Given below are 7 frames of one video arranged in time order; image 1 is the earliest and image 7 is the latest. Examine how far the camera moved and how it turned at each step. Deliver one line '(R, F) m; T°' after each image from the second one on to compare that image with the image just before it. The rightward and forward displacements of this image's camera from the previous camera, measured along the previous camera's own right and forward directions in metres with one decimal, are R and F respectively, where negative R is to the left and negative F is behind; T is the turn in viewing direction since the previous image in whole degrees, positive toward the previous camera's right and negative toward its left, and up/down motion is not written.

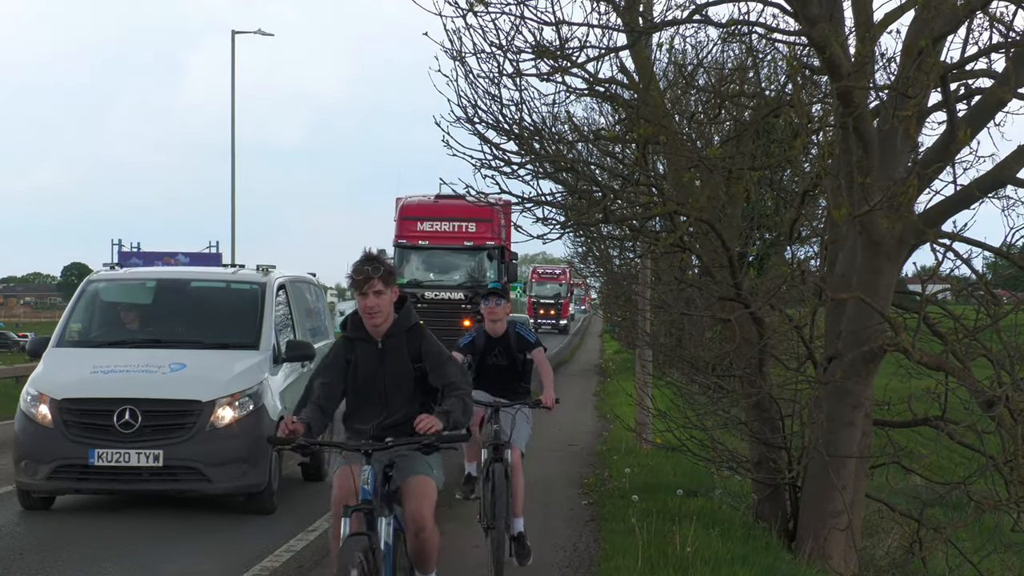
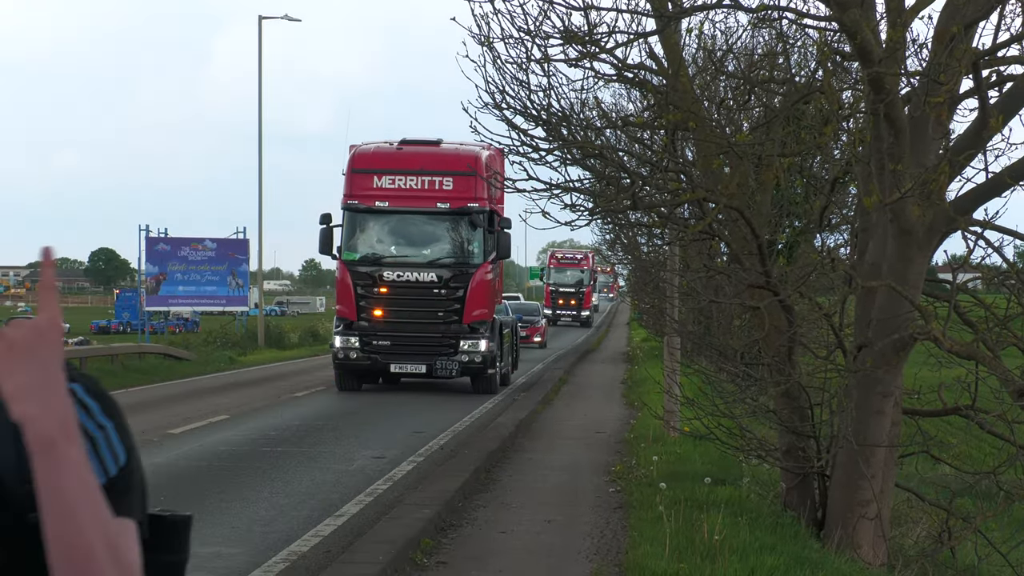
(0.0, 0.0) m; -1°
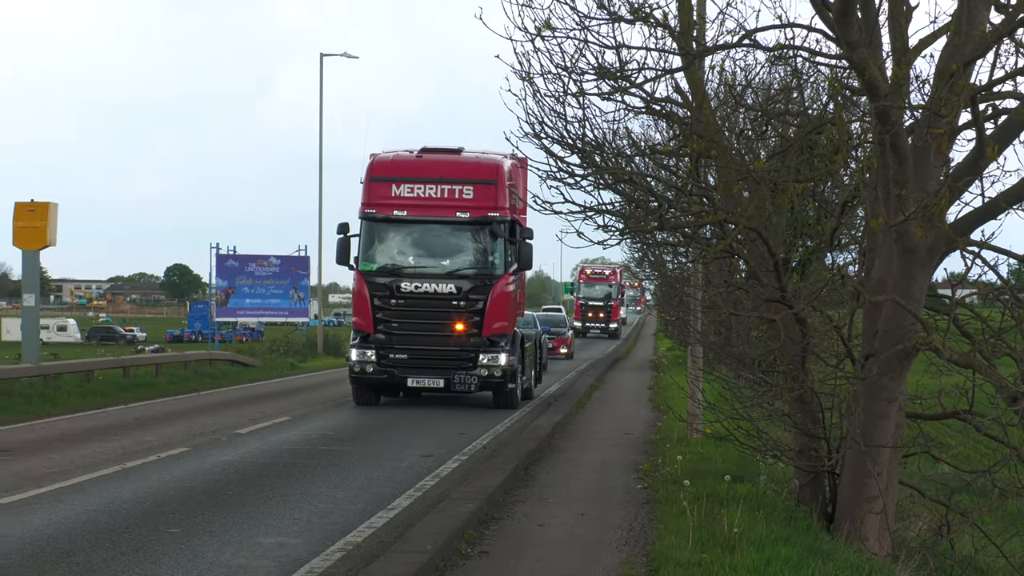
(-0.1, -0.5) m; 0°
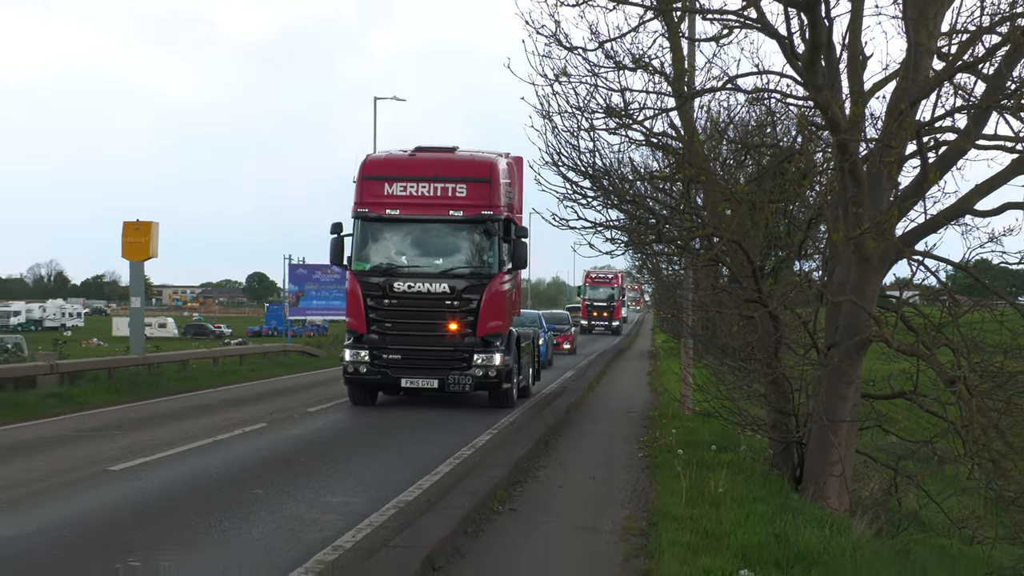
(-0.1, -1.2) m; 0°
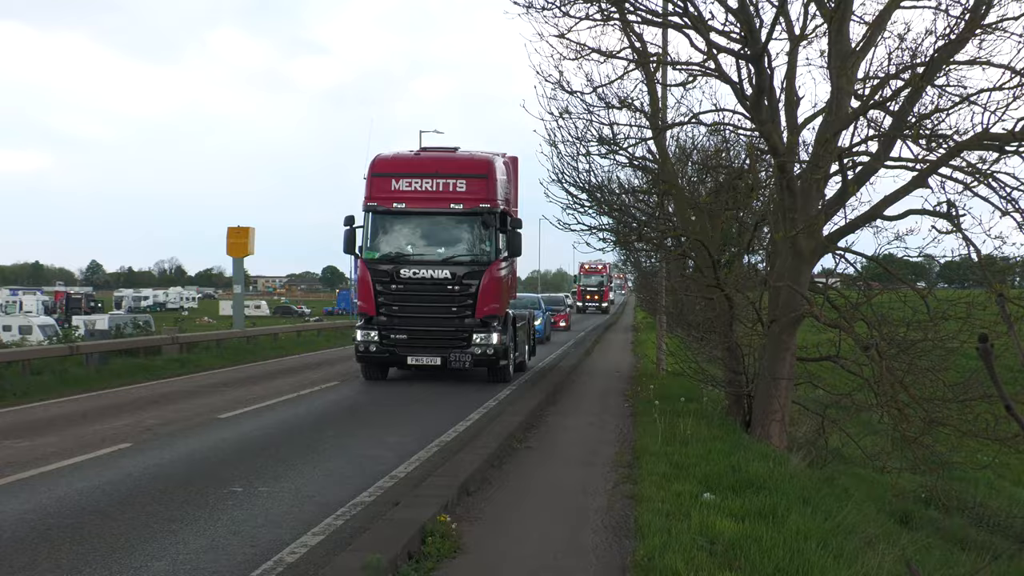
(-0.2, -2.1) m; +1°
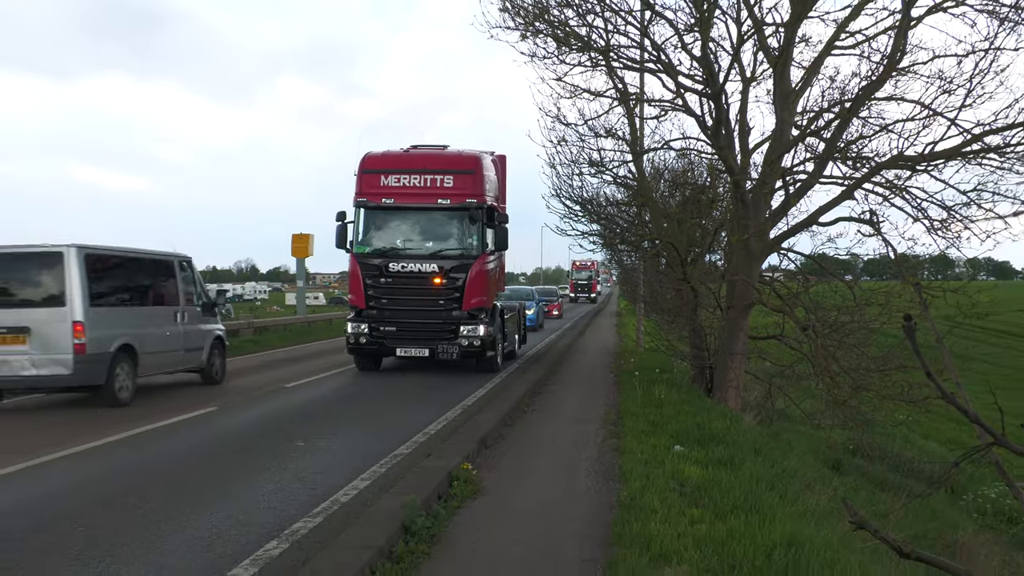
(-0.2, -2.2) m; +1°
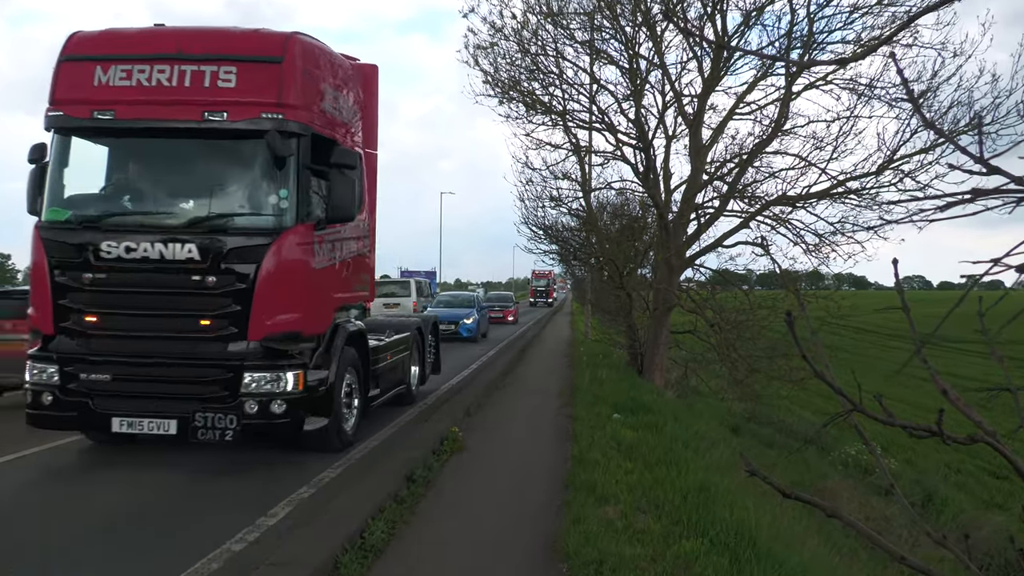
(-0.4, -3.6) m; +2°
